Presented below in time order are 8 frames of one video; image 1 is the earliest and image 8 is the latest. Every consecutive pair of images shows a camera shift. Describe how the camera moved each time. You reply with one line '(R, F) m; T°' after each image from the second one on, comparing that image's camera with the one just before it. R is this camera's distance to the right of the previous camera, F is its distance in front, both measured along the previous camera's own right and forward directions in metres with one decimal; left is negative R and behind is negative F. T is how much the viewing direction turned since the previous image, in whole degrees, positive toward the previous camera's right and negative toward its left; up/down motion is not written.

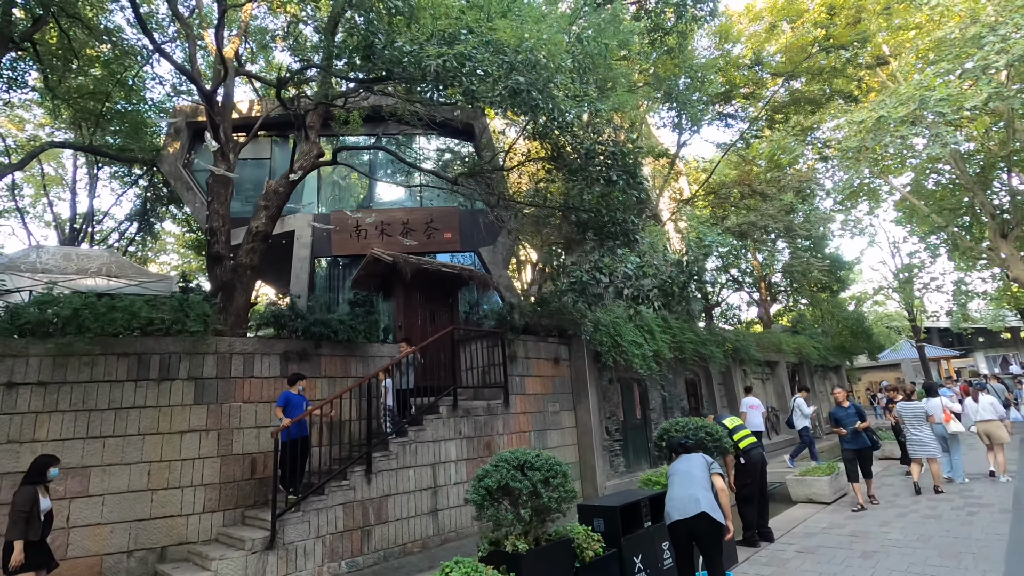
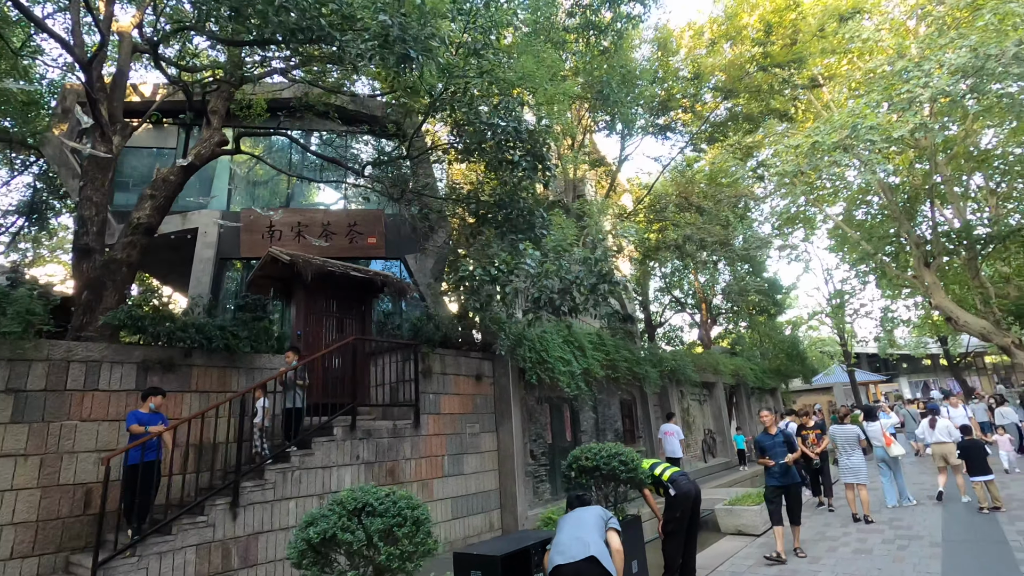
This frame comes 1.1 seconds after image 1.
(+0.5, +0.7) m; +5°
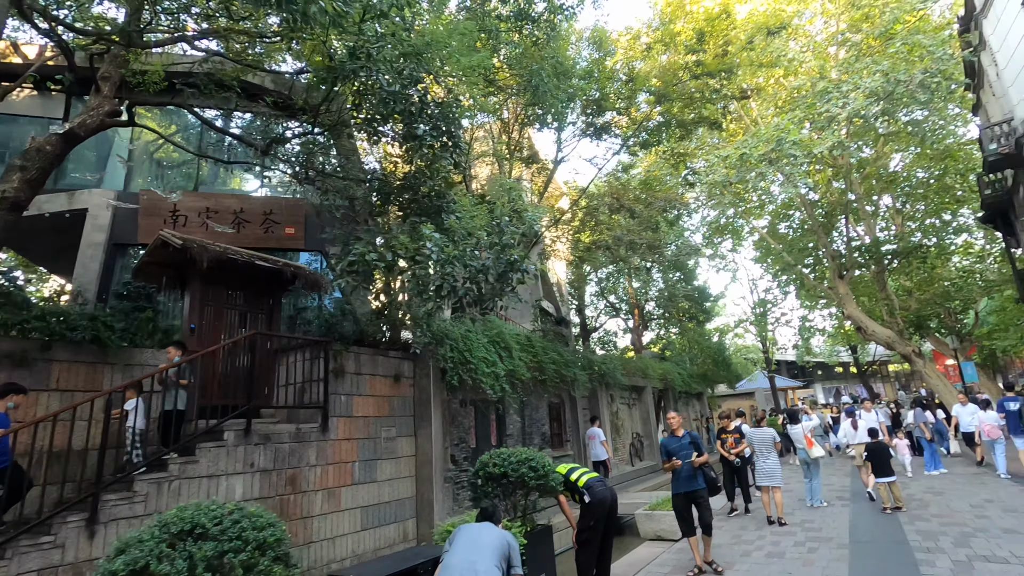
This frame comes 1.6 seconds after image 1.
(+0.3, +0.3) m; +6°
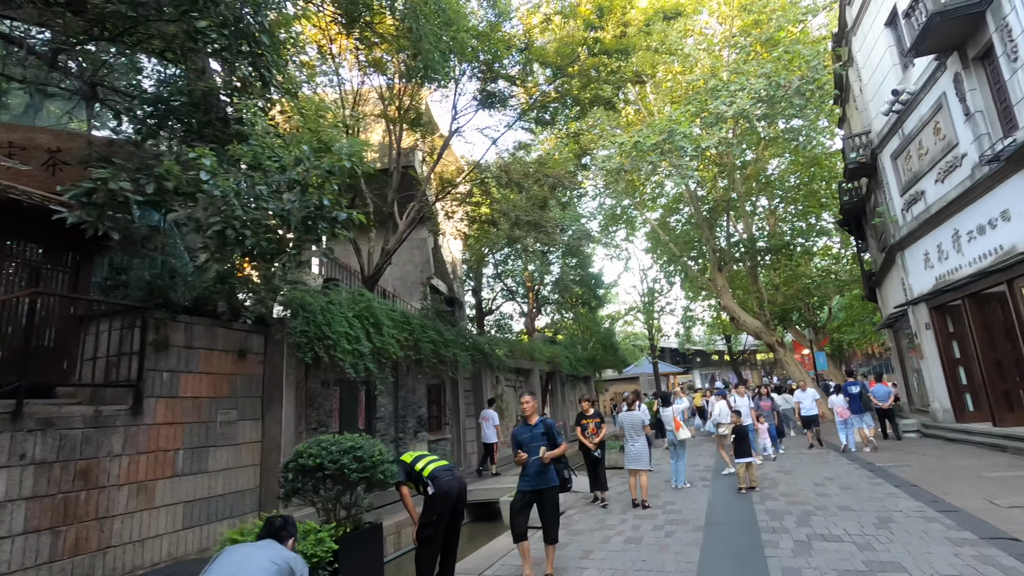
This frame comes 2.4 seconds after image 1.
(+0.5, +0.5) m; +10°
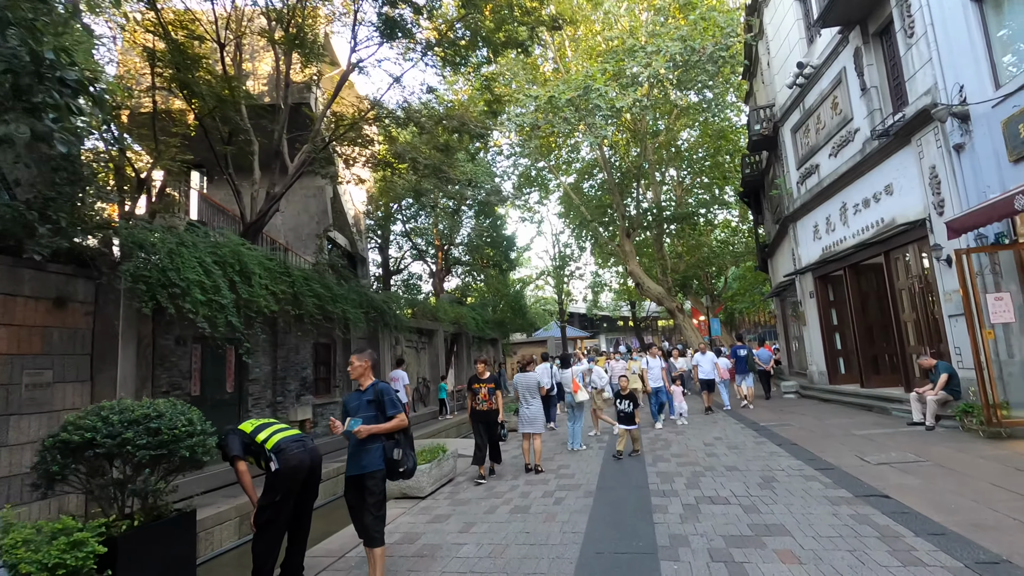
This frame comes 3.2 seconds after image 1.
(+0.3, +0.6) m; +9°
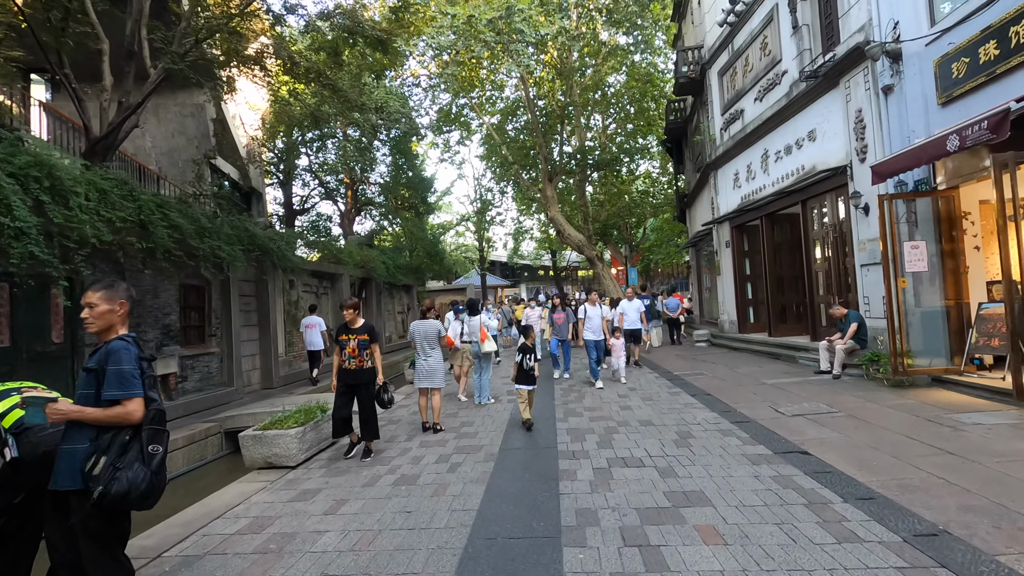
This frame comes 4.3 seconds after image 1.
(+0.3, +0.9) m; +8°
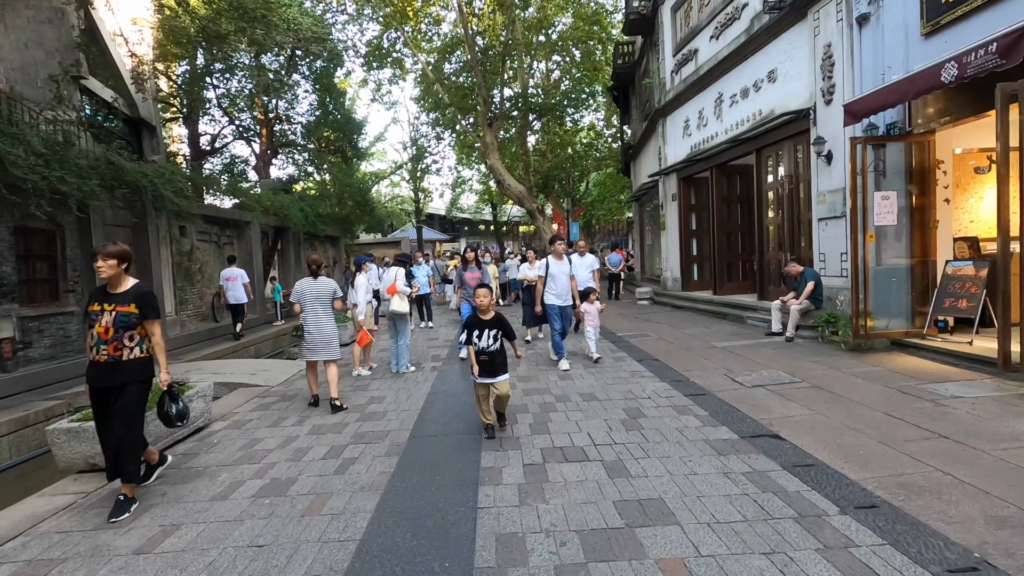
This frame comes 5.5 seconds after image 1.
(+0.2, +1.1) m; +6°
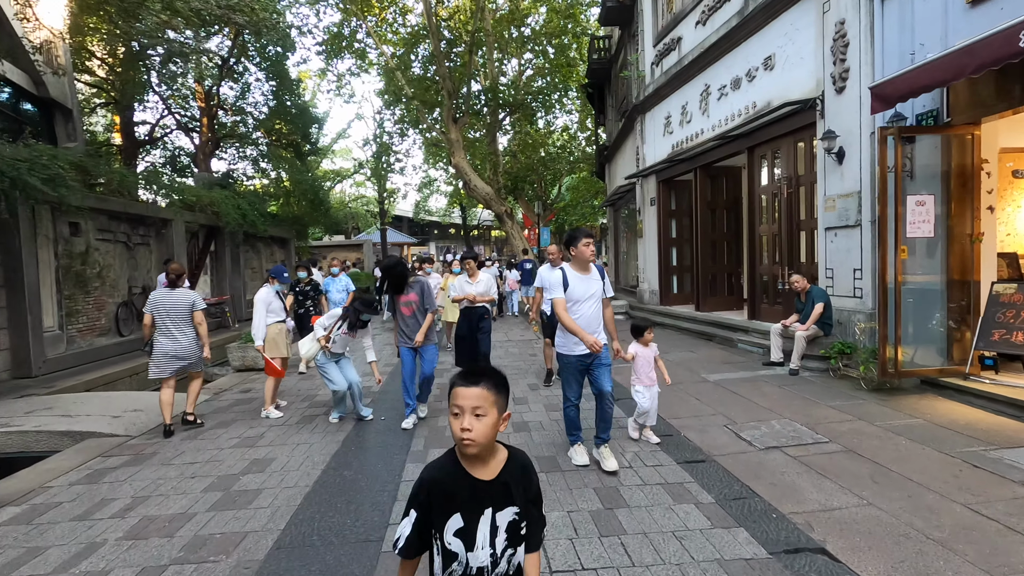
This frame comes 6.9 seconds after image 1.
(+0.3, +1.4) m; +3°
